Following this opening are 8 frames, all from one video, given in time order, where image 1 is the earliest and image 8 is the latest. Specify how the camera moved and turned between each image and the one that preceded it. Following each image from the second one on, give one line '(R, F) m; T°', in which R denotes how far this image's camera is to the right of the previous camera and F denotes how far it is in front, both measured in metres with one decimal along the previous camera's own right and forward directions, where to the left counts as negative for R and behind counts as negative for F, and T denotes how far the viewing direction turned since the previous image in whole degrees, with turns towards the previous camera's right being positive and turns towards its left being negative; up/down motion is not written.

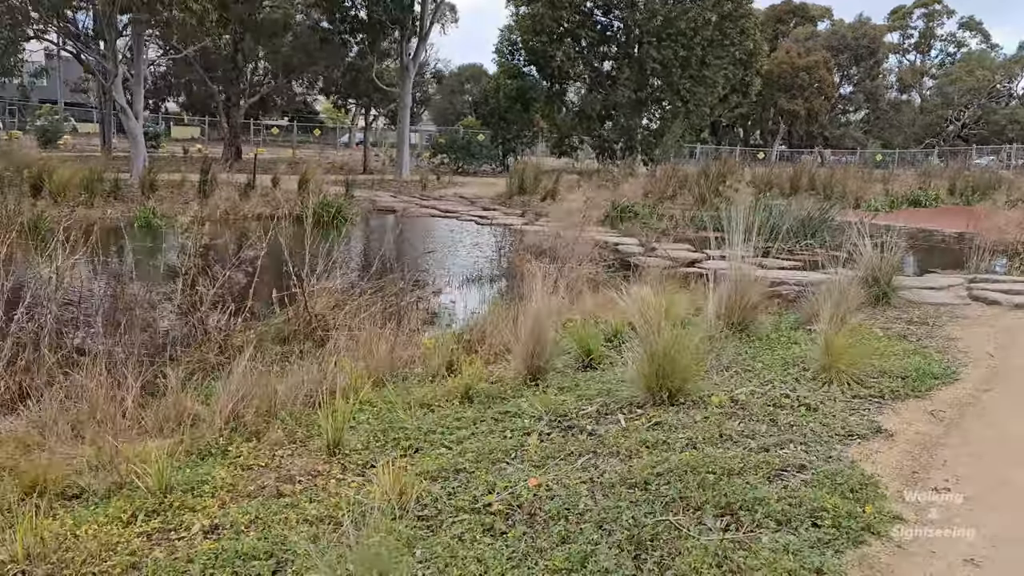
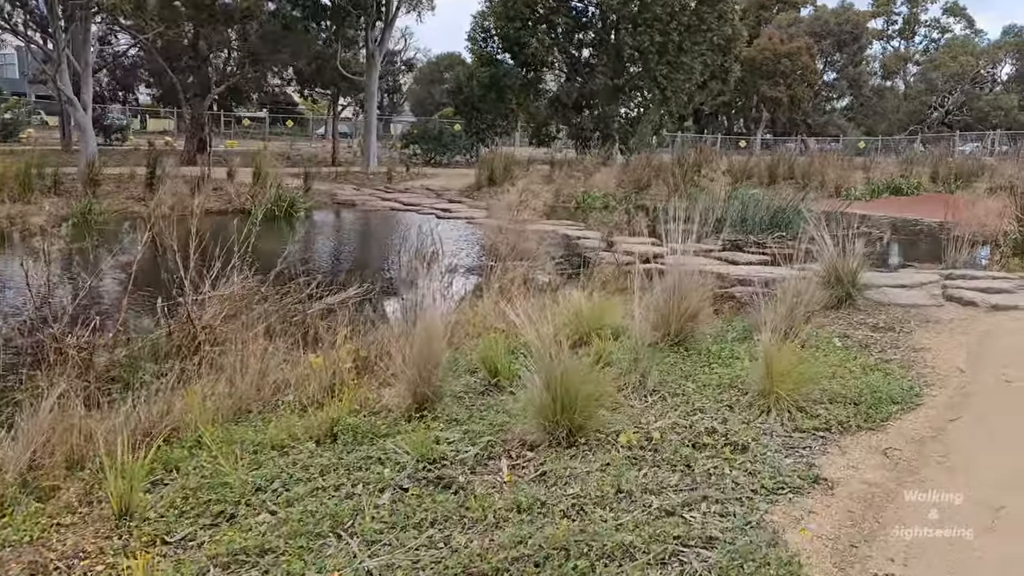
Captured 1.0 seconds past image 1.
(+0.3, +0.5) m; +1°
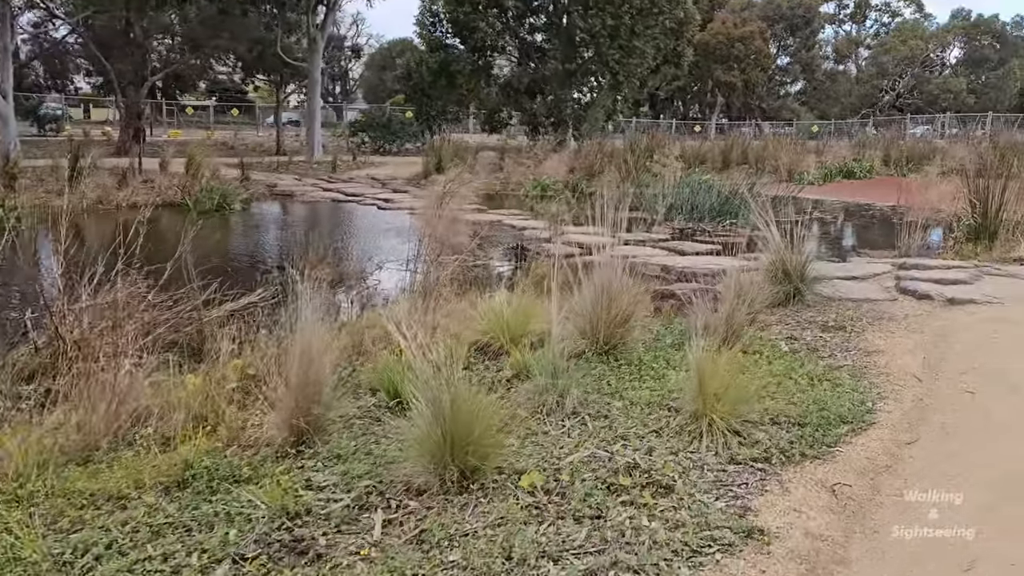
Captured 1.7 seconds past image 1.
(+0.2, +0.3) m; +3°
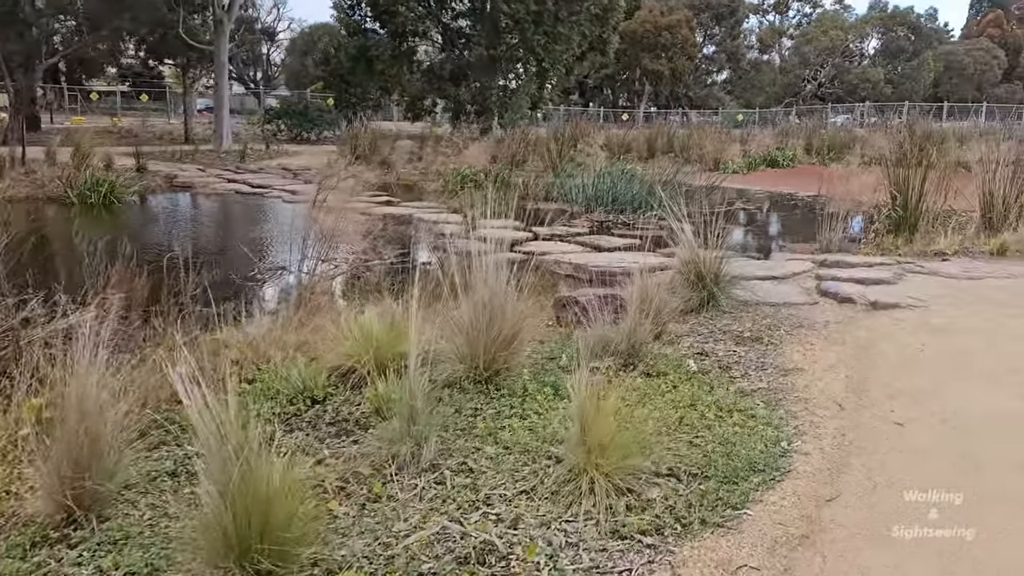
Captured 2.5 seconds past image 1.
(+0.2, +0.4) m; +5°
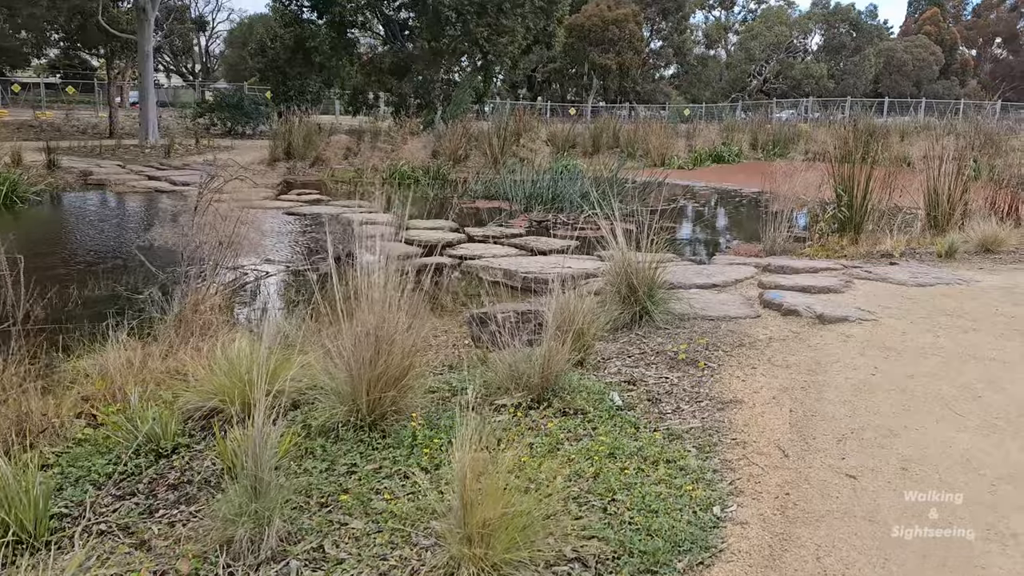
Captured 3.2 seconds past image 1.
(+0.2, +0.4) m; +3°
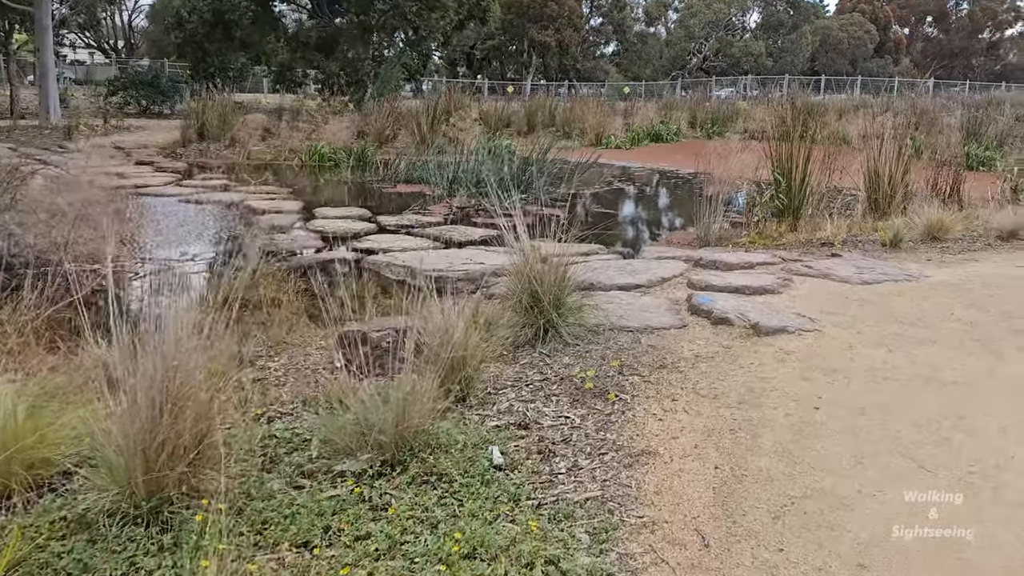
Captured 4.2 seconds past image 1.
(+0.2, +0.5) m; +4°
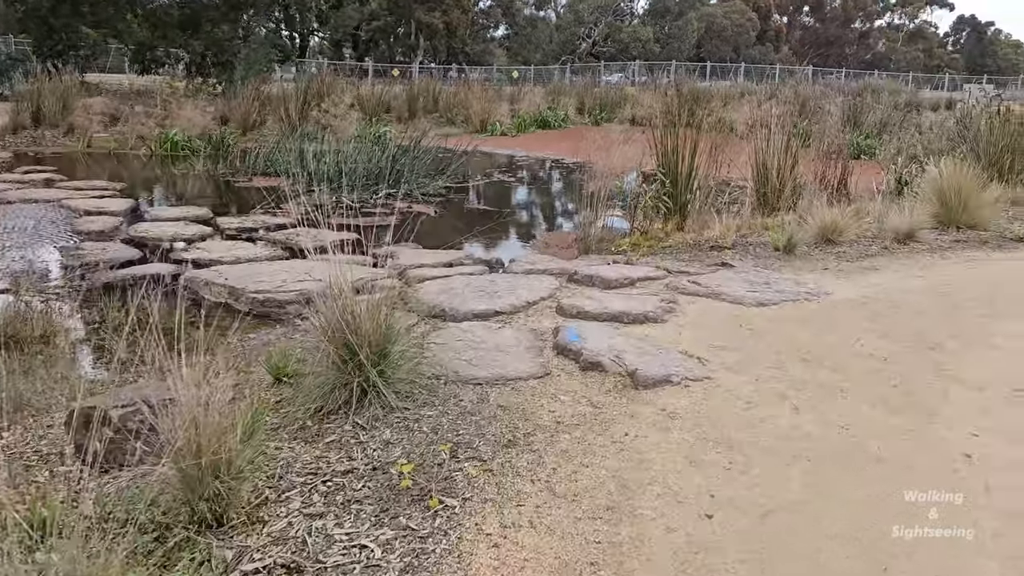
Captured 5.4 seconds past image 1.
(+0.2, +0.6) m; +7°
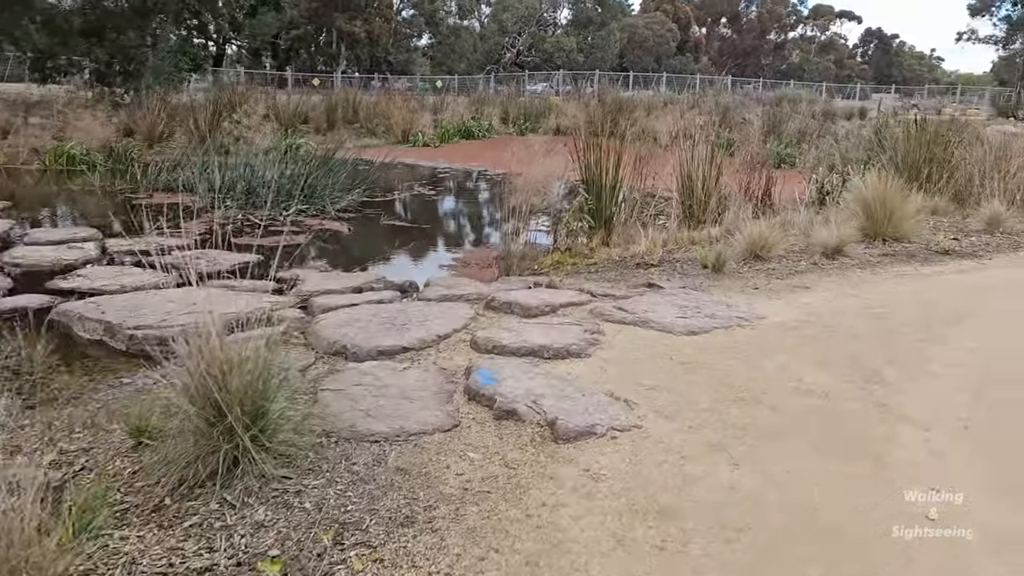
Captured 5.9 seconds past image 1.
(+0.1, +0.3) m; +5°
